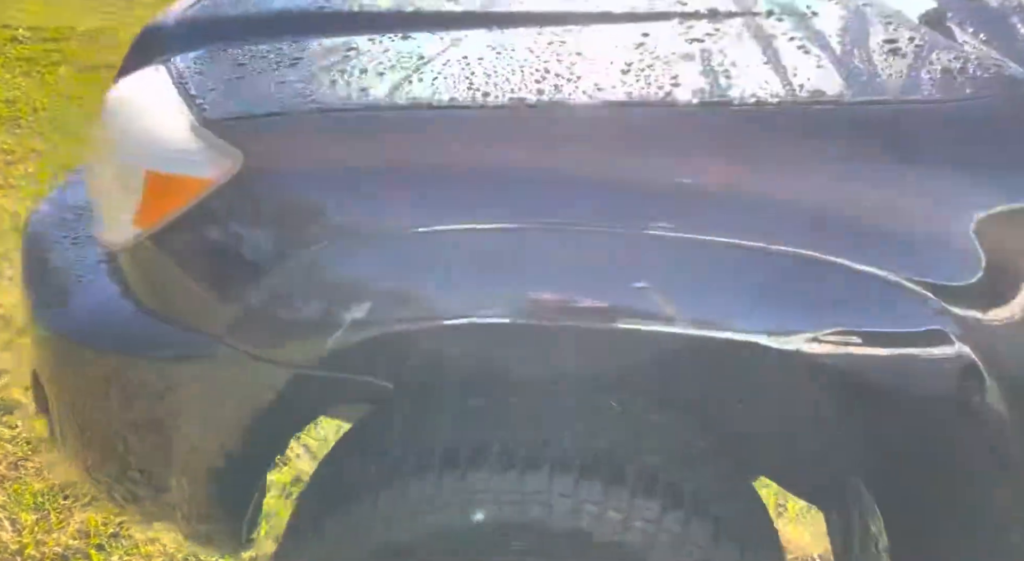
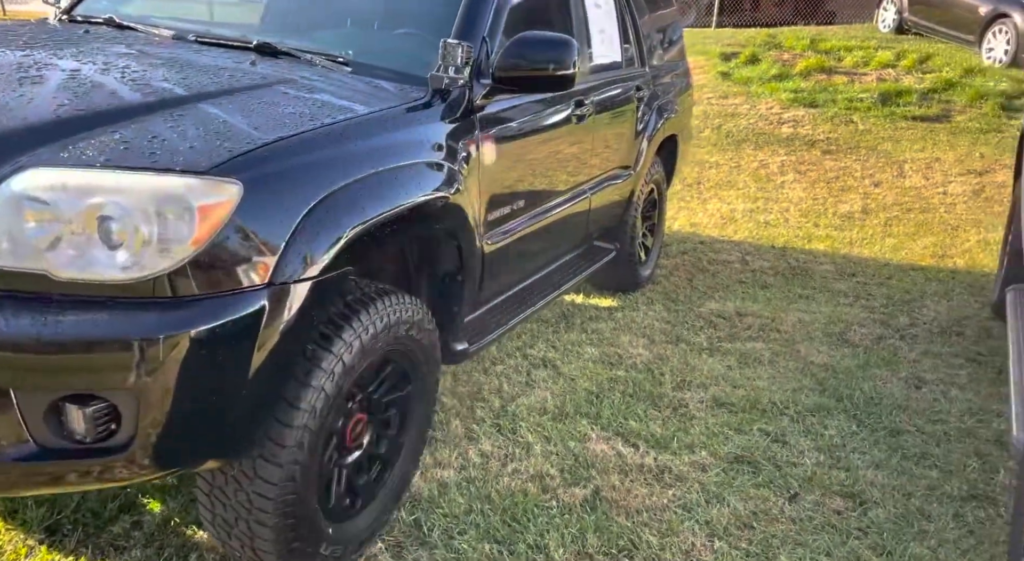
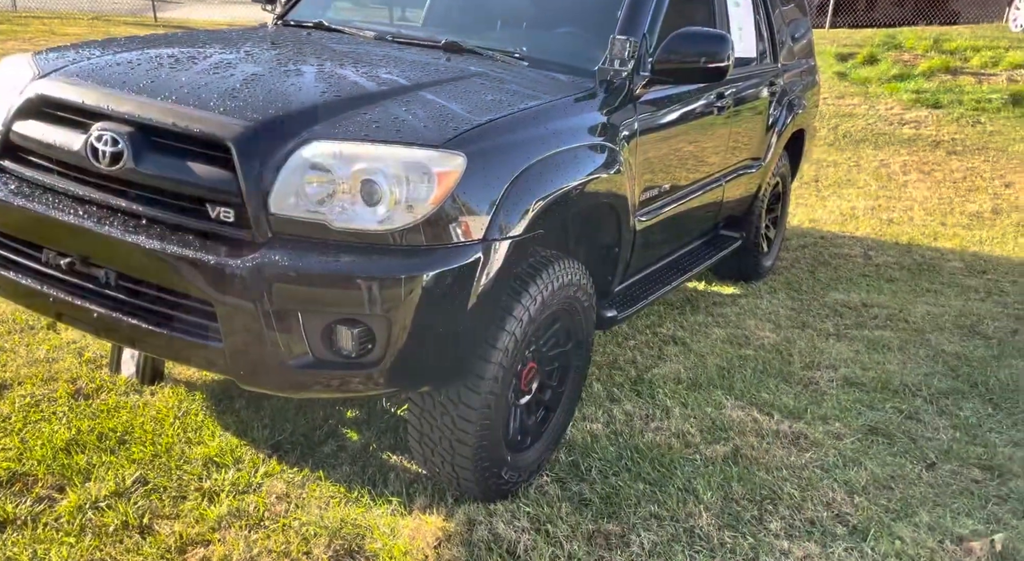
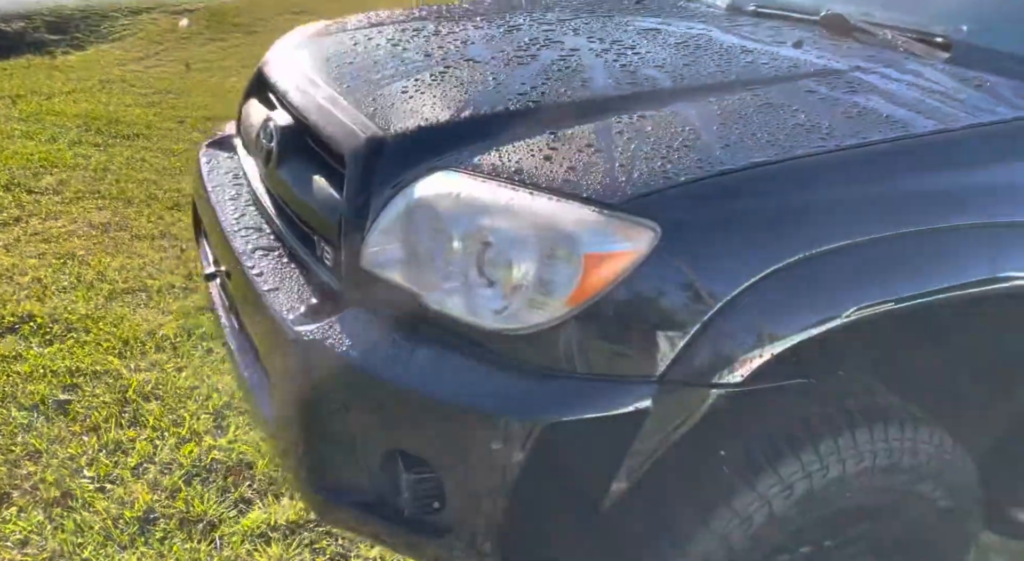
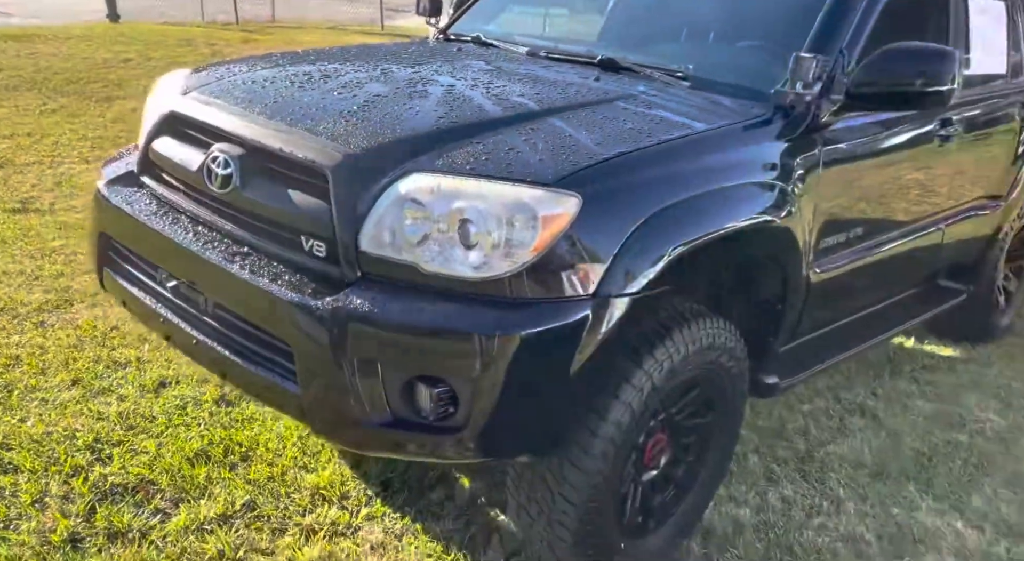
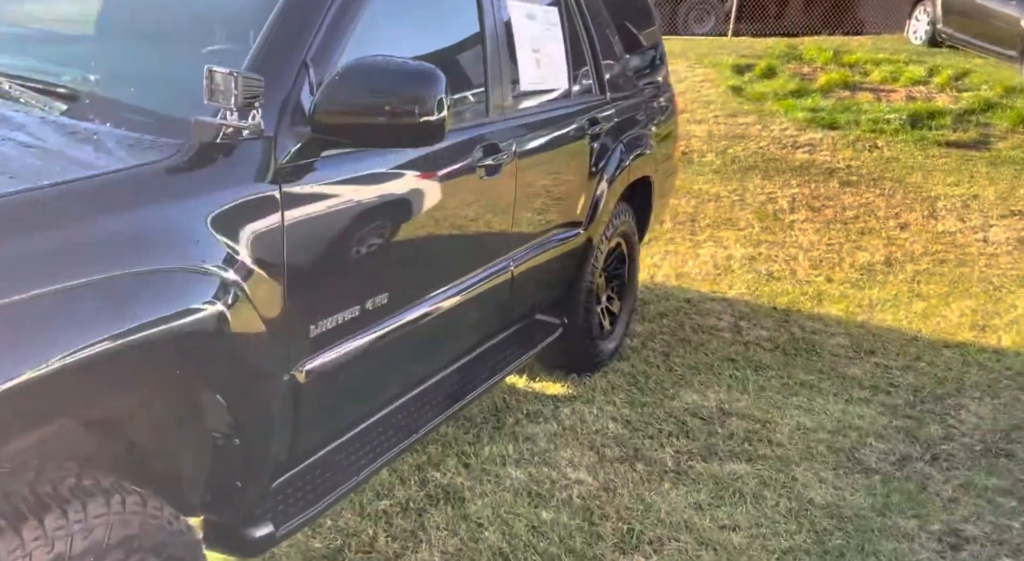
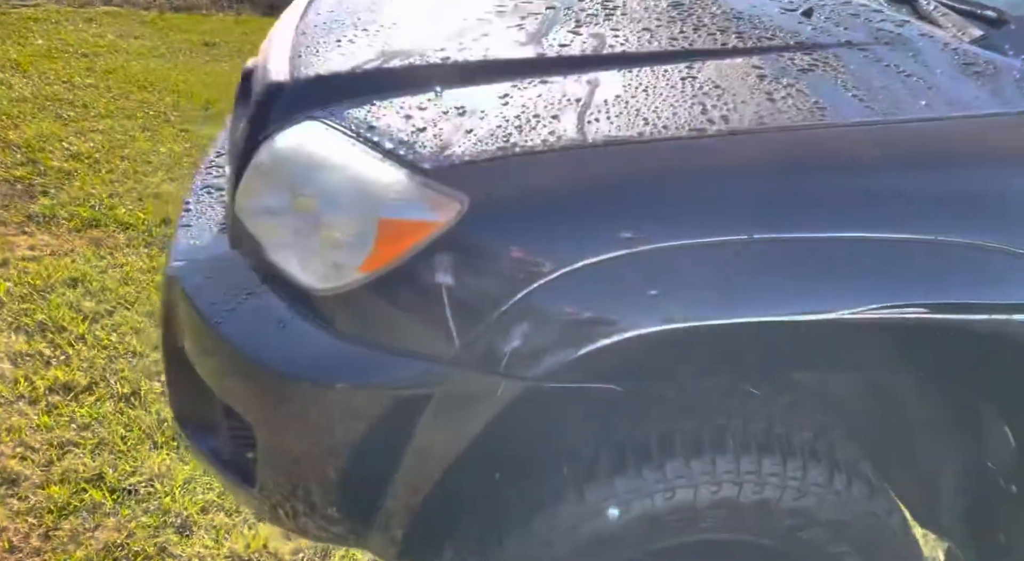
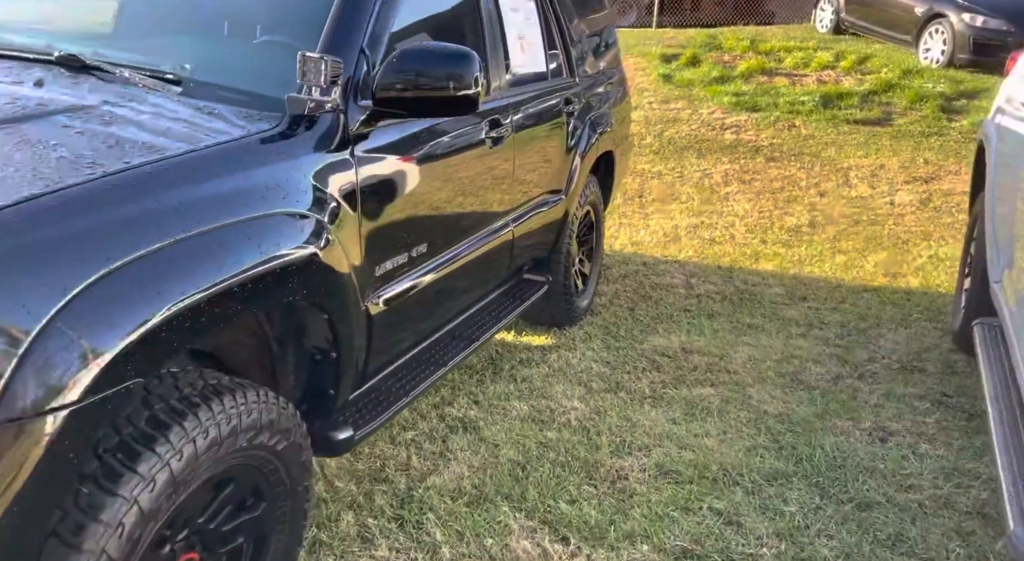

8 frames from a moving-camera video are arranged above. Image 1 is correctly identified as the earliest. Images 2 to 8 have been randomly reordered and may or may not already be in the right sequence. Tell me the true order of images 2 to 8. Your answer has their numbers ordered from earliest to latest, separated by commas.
7, 4, 5, 3, 2, 8, 6
